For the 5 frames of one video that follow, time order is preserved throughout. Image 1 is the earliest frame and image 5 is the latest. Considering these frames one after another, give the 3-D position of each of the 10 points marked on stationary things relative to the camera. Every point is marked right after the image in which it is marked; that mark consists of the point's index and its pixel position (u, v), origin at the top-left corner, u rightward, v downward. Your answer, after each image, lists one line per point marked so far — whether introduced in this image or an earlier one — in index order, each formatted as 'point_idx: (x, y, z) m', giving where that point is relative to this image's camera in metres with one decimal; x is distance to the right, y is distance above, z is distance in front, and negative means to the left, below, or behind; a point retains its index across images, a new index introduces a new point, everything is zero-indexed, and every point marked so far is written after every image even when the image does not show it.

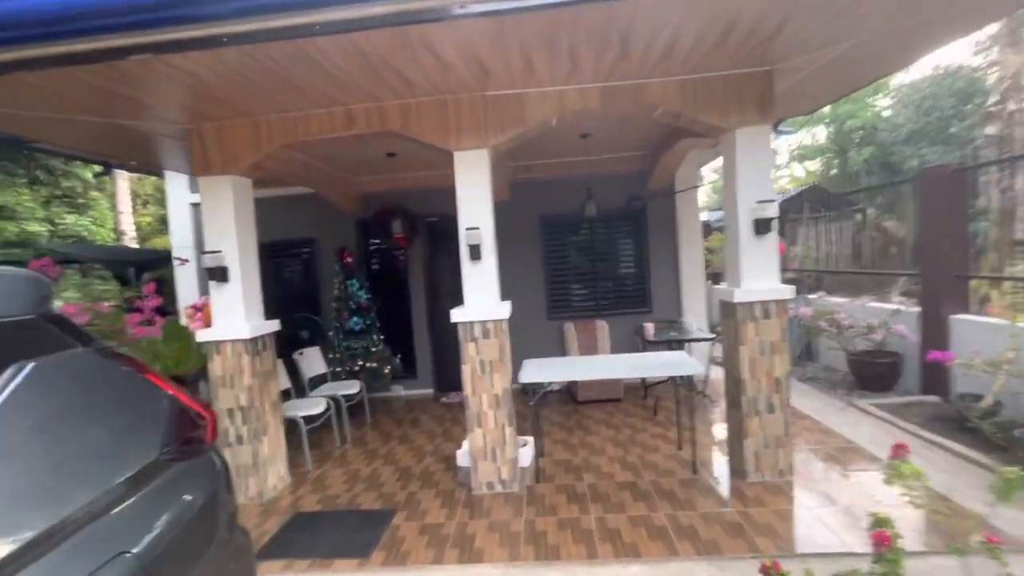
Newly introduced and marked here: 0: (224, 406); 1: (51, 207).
0: (-2.4, -1.0, +4.0) m
1: (-10.1, +1.8, +10.6) m
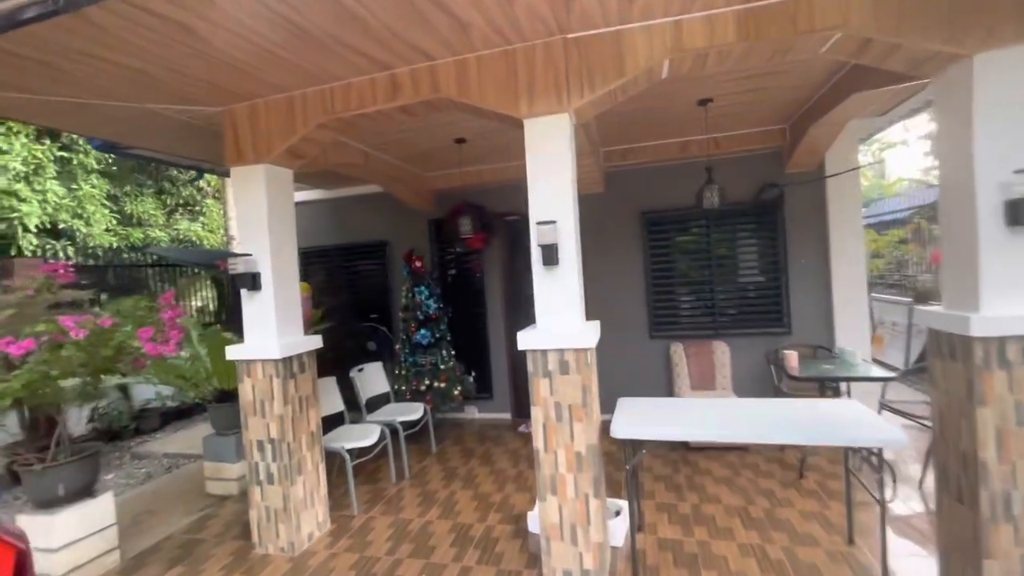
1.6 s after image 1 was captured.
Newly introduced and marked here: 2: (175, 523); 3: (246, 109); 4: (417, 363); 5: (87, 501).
0: (-1.8, -1.1, +3.4) m
1: (-8.0, +1.7, +11.4) m
2: (-2.8, -2.0, +4.0) m
3: (-1.9, +1.3, +3.4) m
4: (-1.1, -0.8, +5.4) m
5: (-2.9, -1.5, +3.3) m
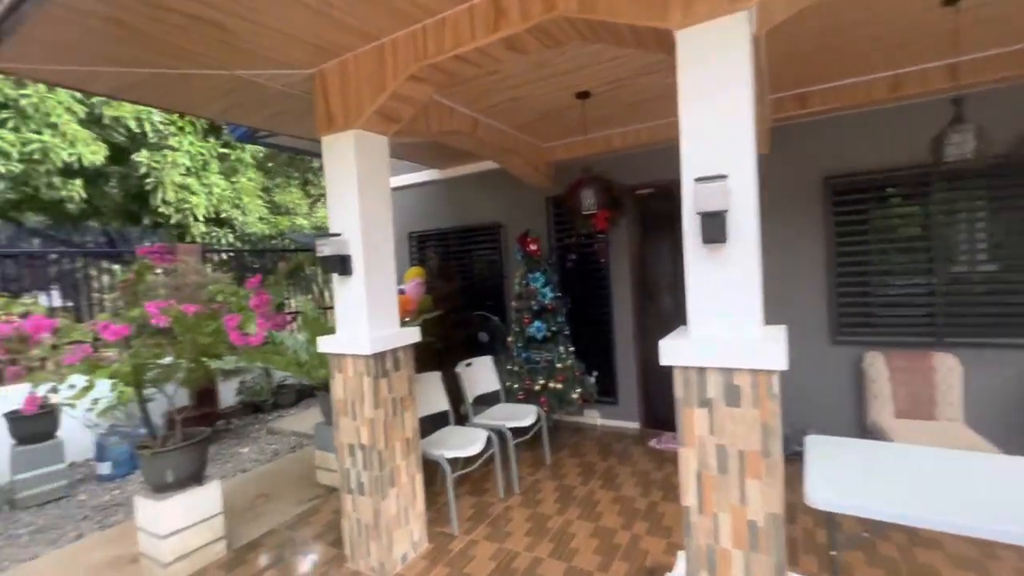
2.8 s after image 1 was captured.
0: (-1.1, -1.0, +3.0) m
1: (-5.0, +2.1, +12.2) m
2: (-1.9, -1.9, +3.9) m
3: (-1.1, +1.4, +2.9) m
4: (+0.2, -0.7, +4.7) m
5: (-2.1, -1.4, +3.2) m
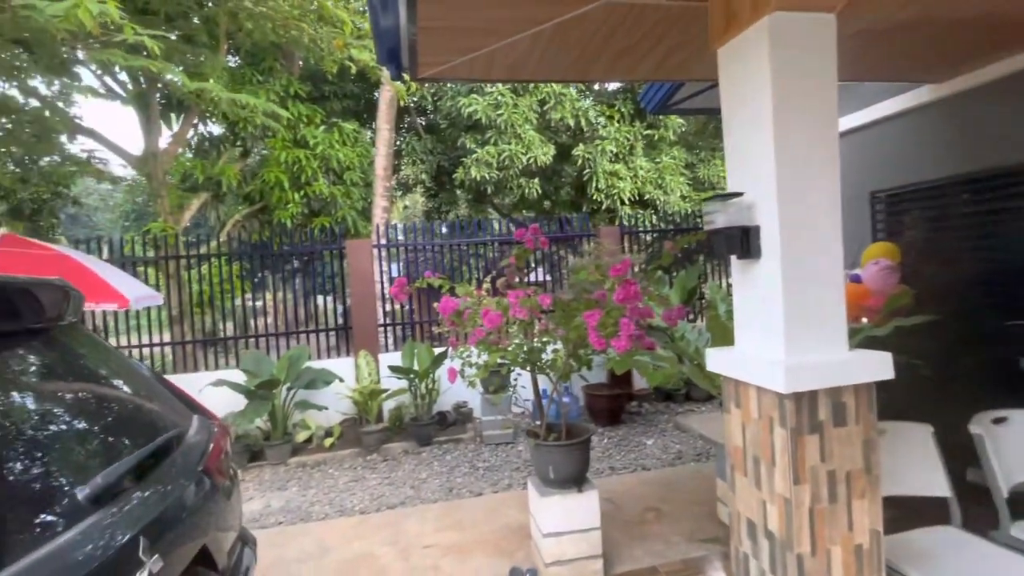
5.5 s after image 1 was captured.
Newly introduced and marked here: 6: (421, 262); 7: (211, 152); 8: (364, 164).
0: (+1.0, -0.9, +2.0) m
1: (+5.2, +2.6, +10.9) m
2: (+1.1, -1.8, +3.2) m
3: (+0.9, +1.4, +1.8) m
4: (+3.1, -0.7, +2.2) m
5: (+0.4, -1.3, +2.9) m
6: (-1.2, +0.3, +6.4) m
7: (-5.4, +2.4, +8.5) m
8: (-2.8, +2.4, +9.1) m
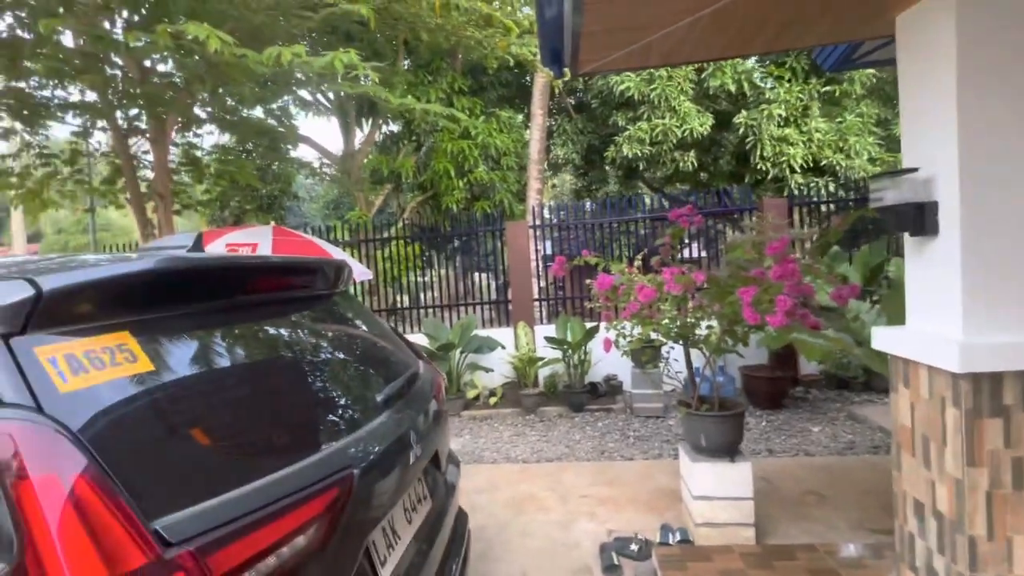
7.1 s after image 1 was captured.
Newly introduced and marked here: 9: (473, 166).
0: (+1.6, -0.8, +2.0) m
1: (+8.4, +3.0, +9.0) m
2: (+2.1, -1.6, +3.1) m
3: (+1.5, +1.5, +1.7) m
4: (+3.7, -0.6, +1.5) m
5: (+1.4, -1.1, +3.1) m
6: (+0.9, +0.7, +6.7) m
7: (-2.5, +2.9, +9.9) m
8: (+0.1, +2.8, +9.7) m
9: (-0.7, +2.4, +9.2) m
